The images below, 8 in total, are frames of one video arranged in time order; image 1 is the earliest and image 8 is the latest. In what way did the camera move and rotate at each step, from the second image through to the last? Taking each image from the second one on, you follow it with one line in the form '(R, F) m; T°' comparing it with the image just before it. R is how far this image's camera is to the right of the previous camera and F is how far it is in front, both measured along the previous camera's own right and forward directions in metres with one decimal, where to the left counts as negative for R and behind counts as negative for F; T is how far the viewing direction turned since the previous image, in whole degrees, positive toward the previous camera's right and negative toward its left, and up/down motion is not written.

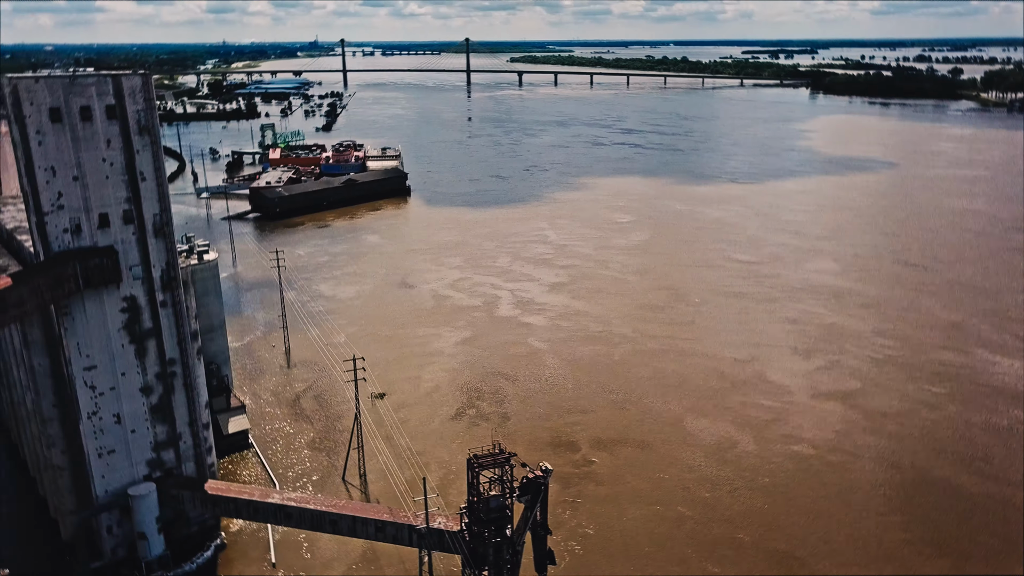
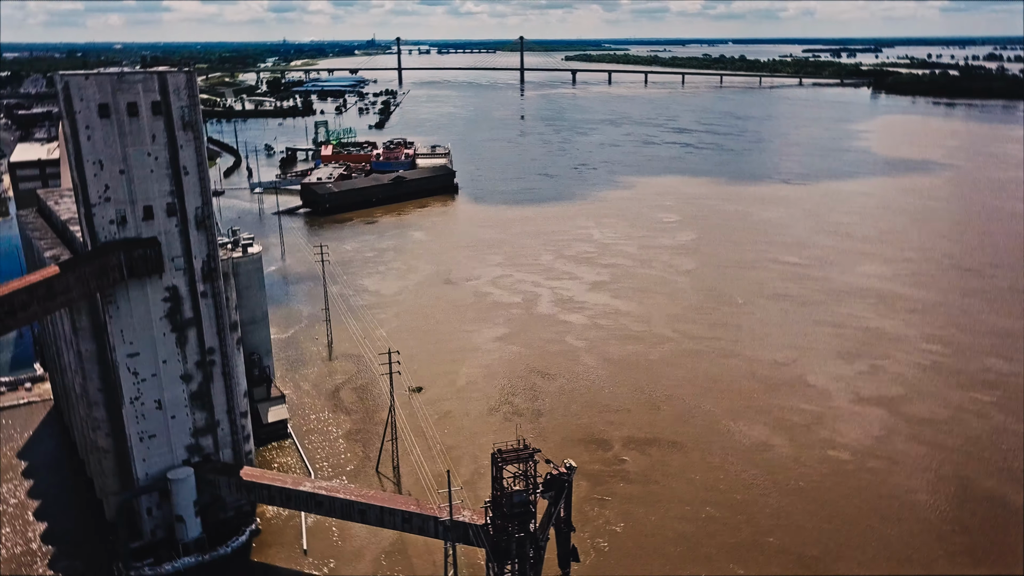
(+0.3, -0.1) m; -4°
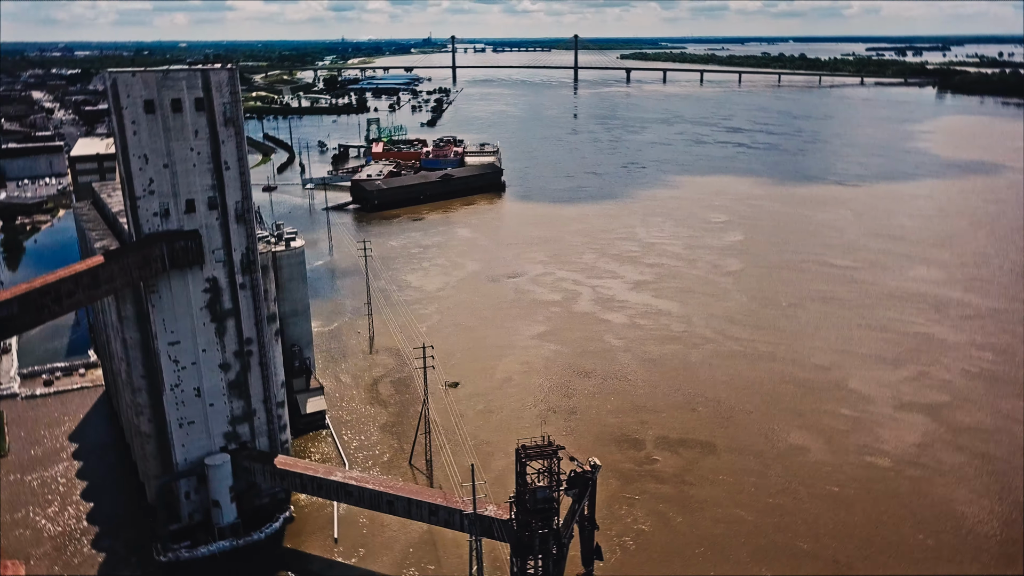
(+0.3, -0.1) m; -4°
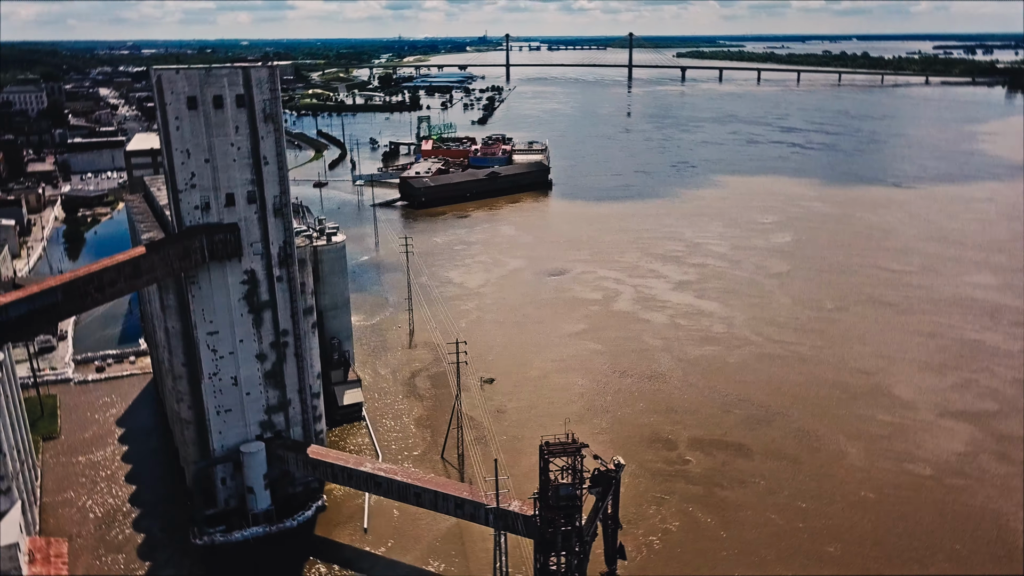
(+0.3, -0.1) m; -4°
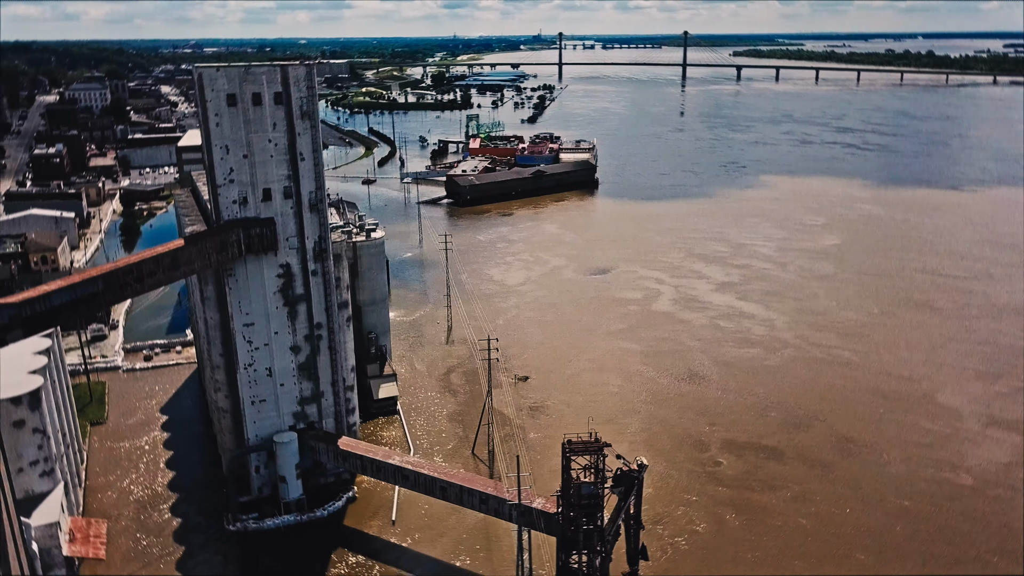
(+0.3, 0.0) m; -3°
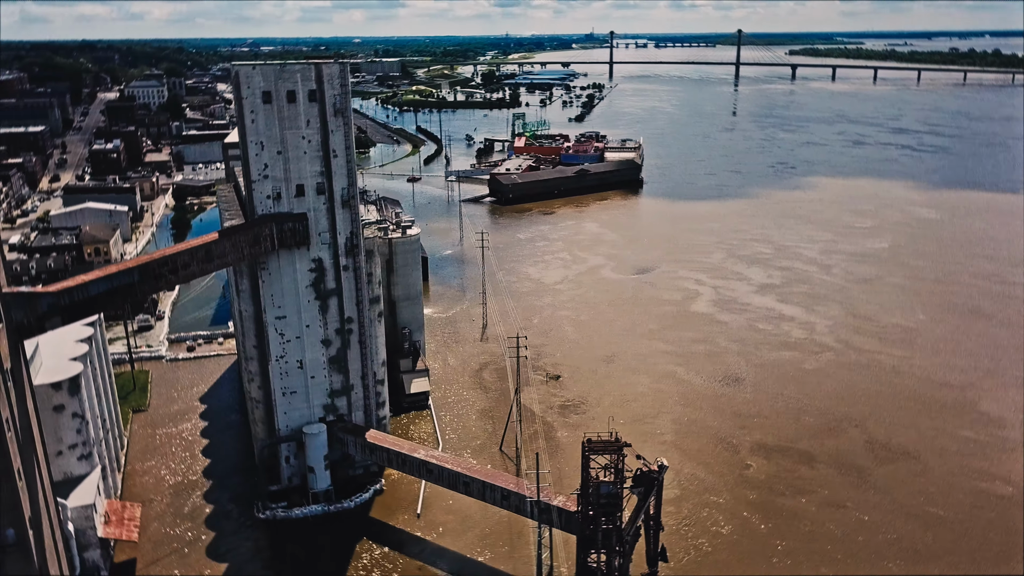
(+0.4, 0.0) m; -3°
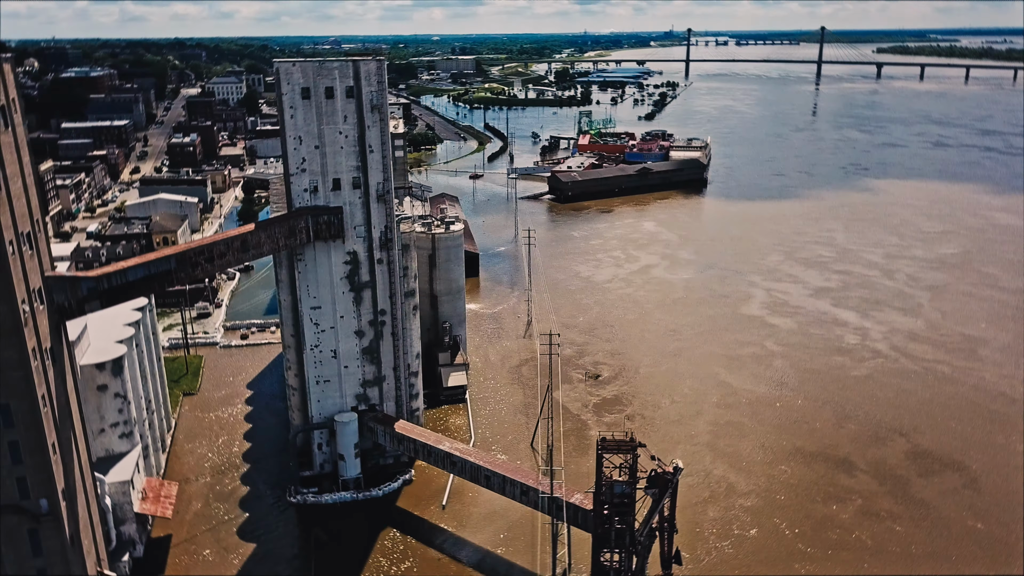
(+0.7, 0.0) m; -5°
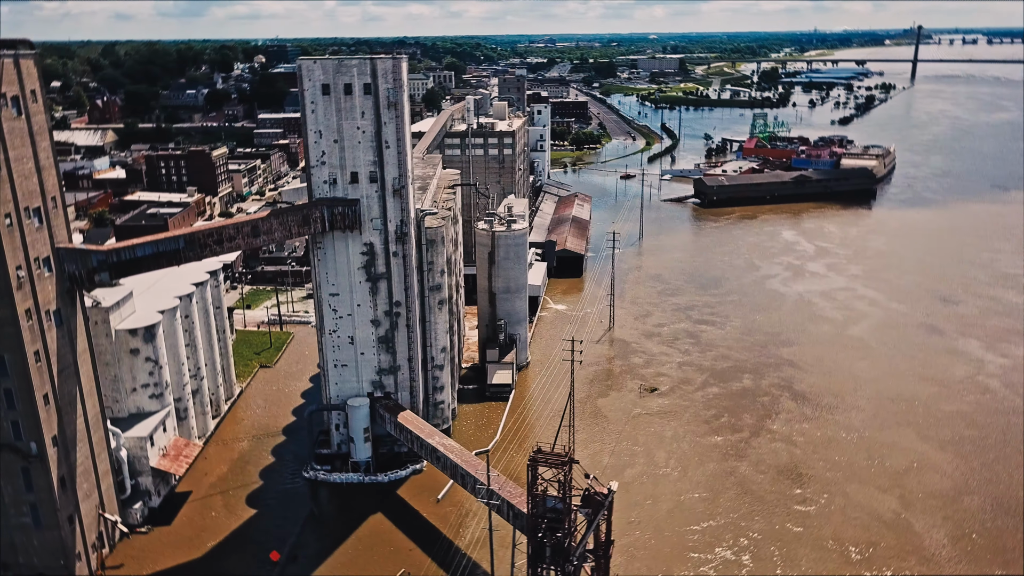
(+3.5, +0.6) m; -14°
